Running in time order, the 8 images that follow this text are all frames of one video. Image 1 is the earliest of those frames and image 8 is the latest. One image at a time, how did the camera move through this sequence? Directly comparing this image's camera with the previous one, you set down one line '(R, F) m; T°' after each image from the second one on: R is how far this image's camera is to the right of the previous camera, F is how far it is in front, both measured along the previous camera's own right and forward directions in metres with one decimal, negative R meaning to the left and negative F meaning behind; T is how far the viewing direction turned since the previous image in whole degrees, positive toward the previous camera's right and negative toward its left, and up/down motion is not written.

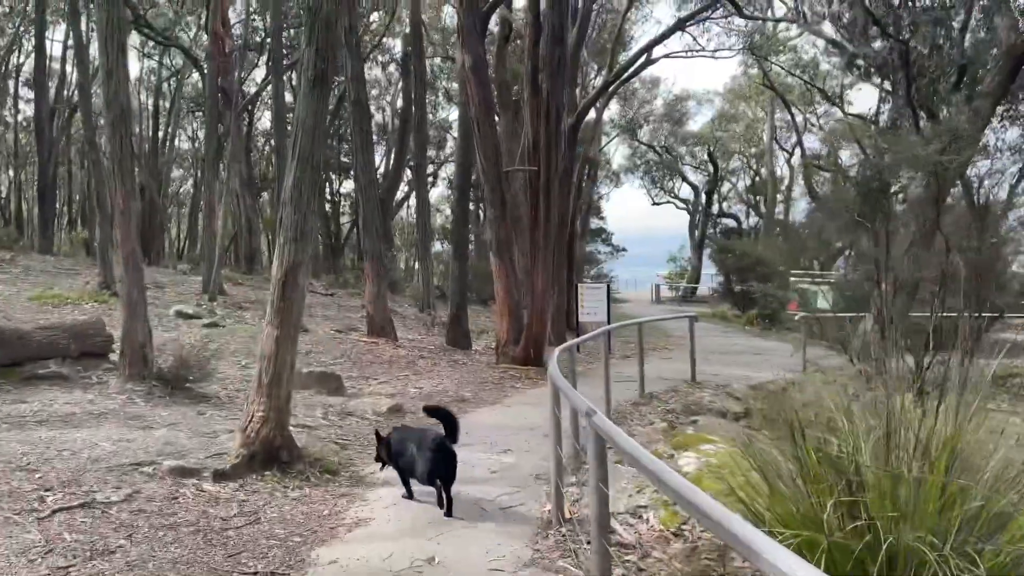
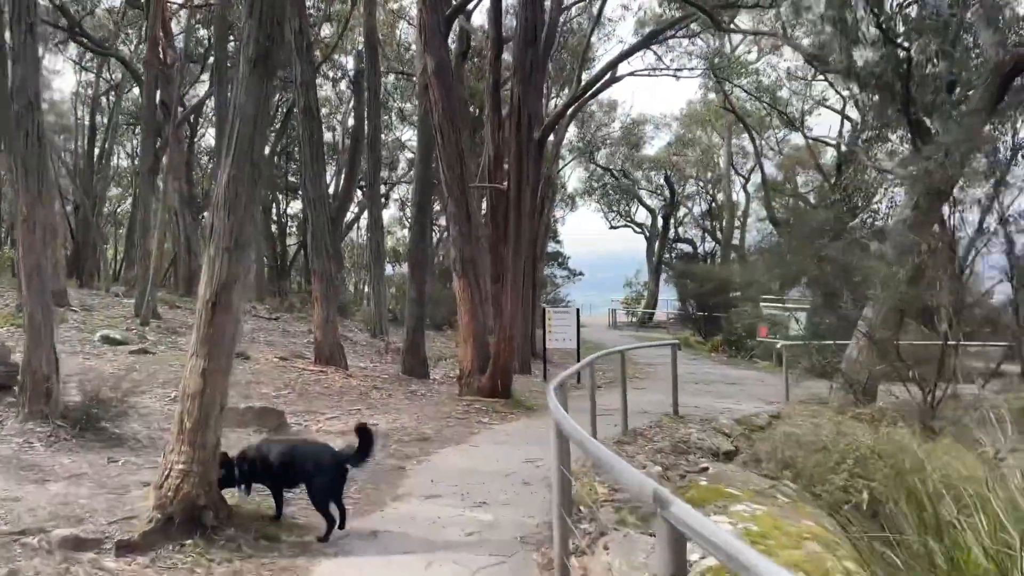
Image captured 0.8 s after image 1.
(-0.2, +1.1) m; +4°
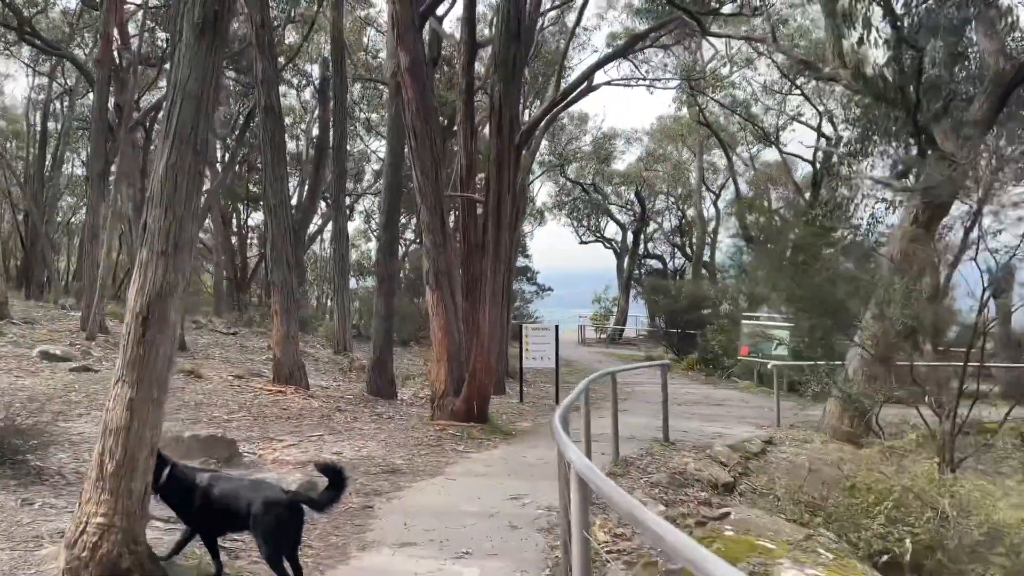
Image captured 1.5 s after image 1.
(-0.2, +0.9) m; +3°
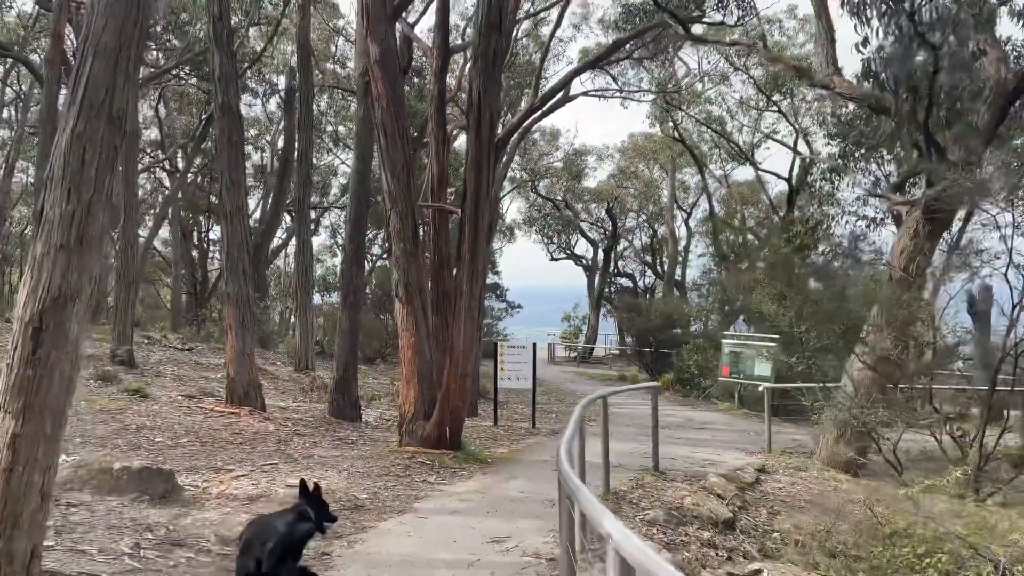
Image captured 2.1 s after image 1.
(-0.1, +0.9) m; +2°
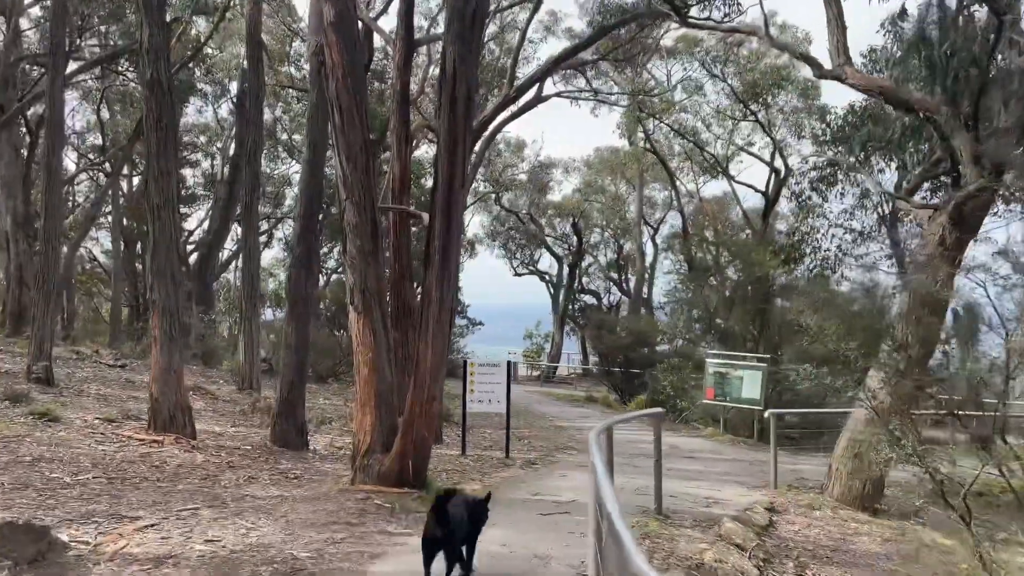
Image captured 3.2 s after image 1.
(-0.2, +1.5) m; +3°
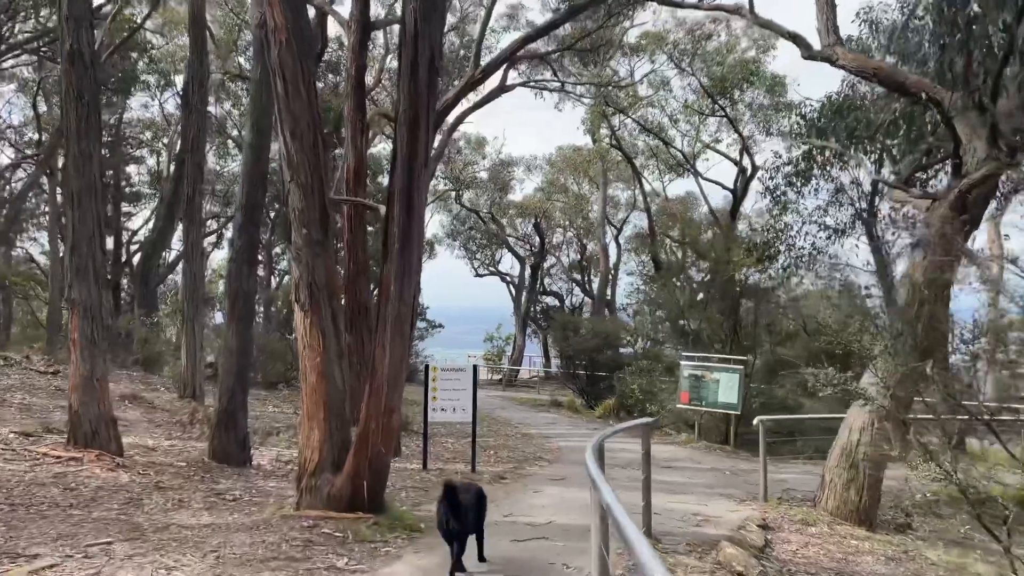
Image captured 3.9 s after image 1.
(-0.1, +0.9) m; +3°
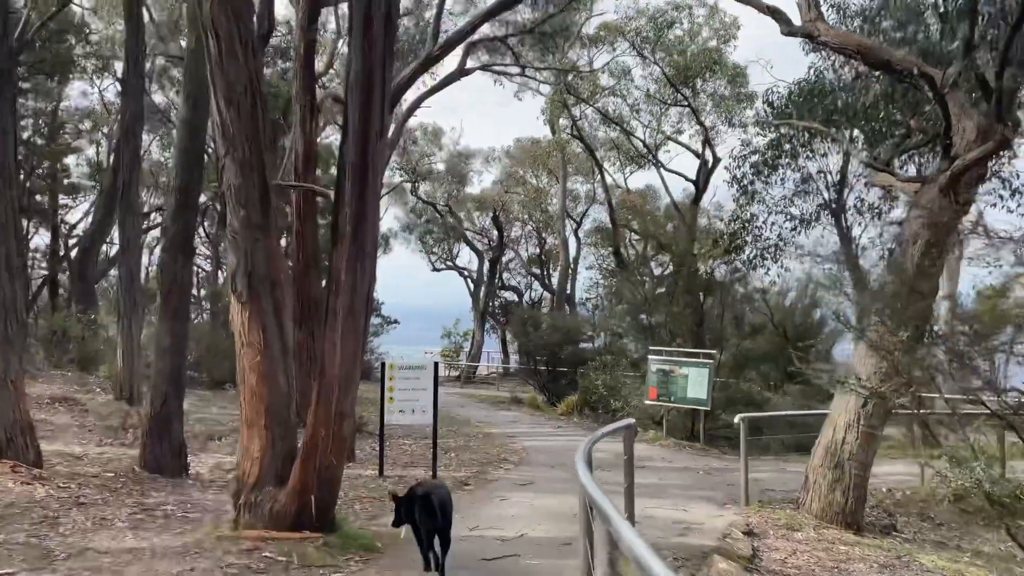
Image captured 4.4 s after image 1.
(-0.1, +0.7) m; +3°
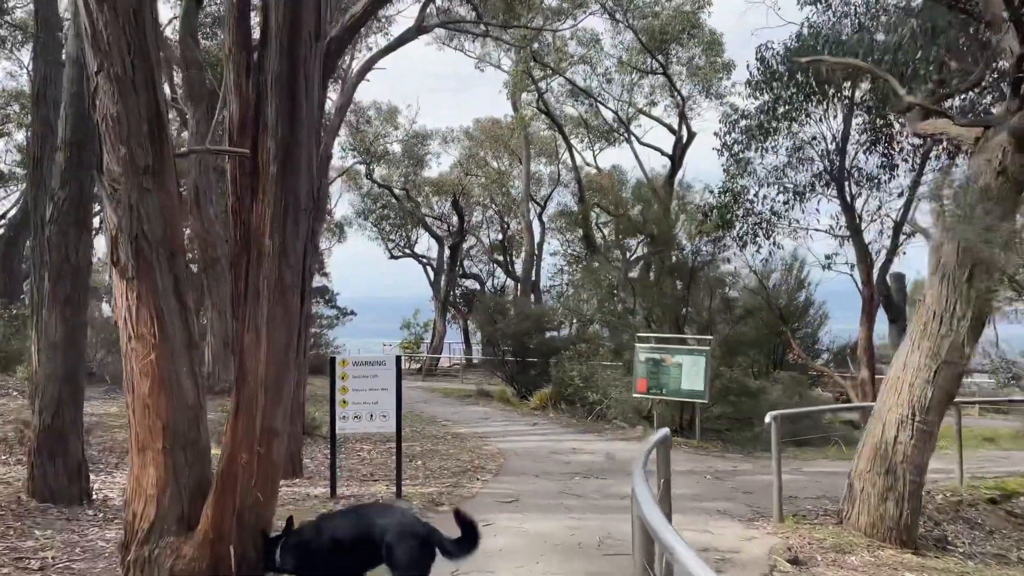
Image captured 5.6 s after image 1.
(-0.2, +1.6) m; +3°
